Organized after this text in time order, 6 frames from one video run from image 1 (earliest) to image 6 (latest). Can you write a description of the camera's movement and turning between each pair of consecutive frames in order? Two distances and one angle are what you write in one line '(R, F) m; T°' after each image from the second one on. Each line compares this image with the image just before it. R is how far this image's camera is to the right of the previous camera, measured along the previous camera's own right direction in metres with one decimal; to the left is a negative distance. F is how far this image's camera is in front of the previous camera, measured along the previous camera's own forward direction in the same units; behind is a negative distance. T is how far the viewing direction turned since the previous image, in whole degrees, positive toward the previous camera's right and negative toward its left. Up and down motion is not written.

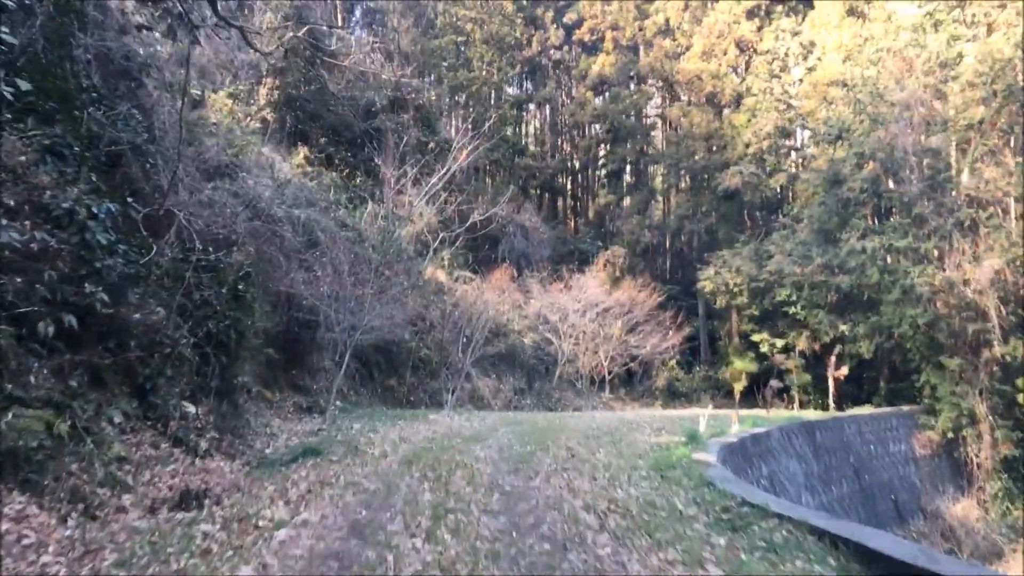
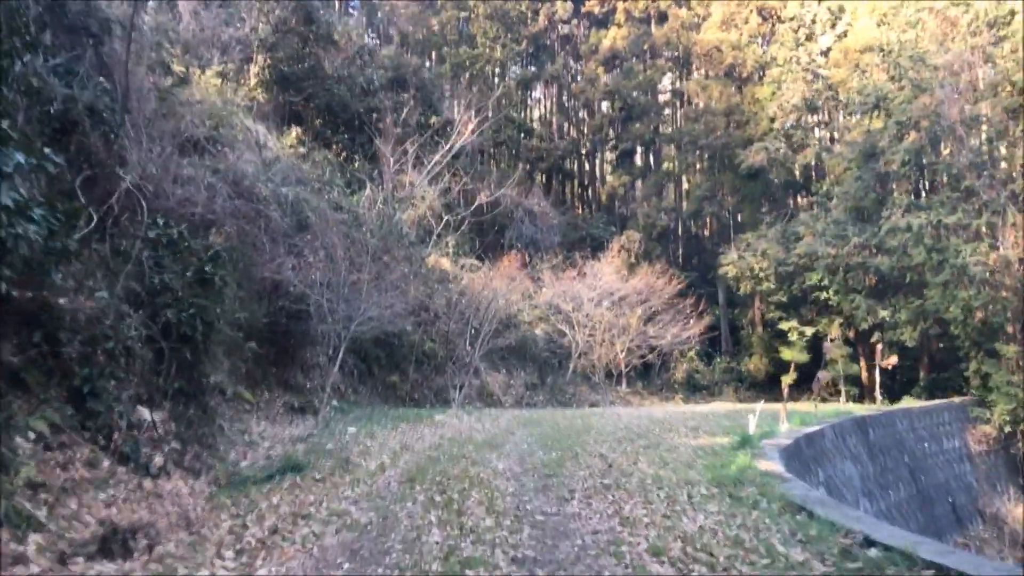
(-0.2, +1.9) m; 0°
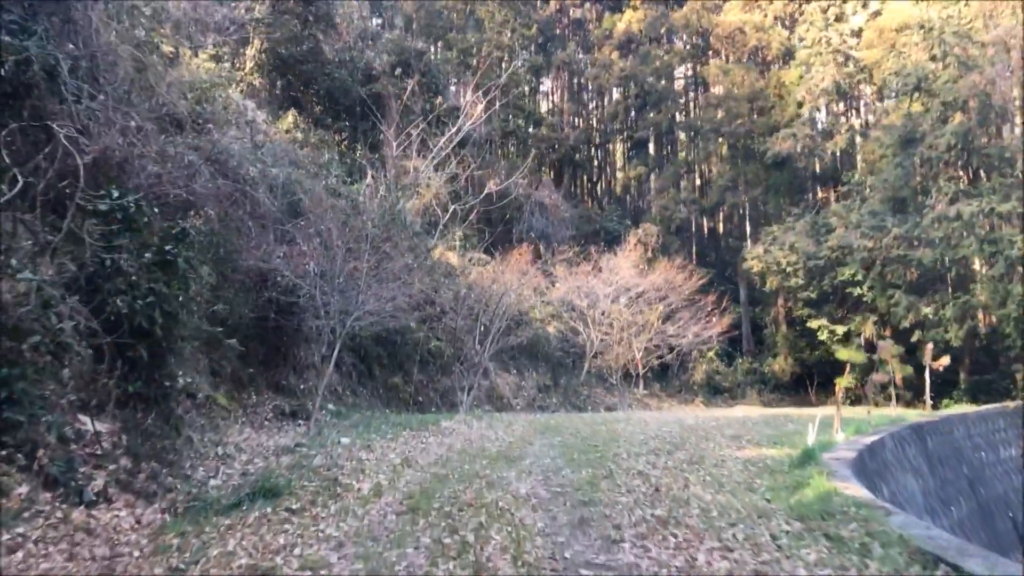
(-0.1, +1.6) m; 0°
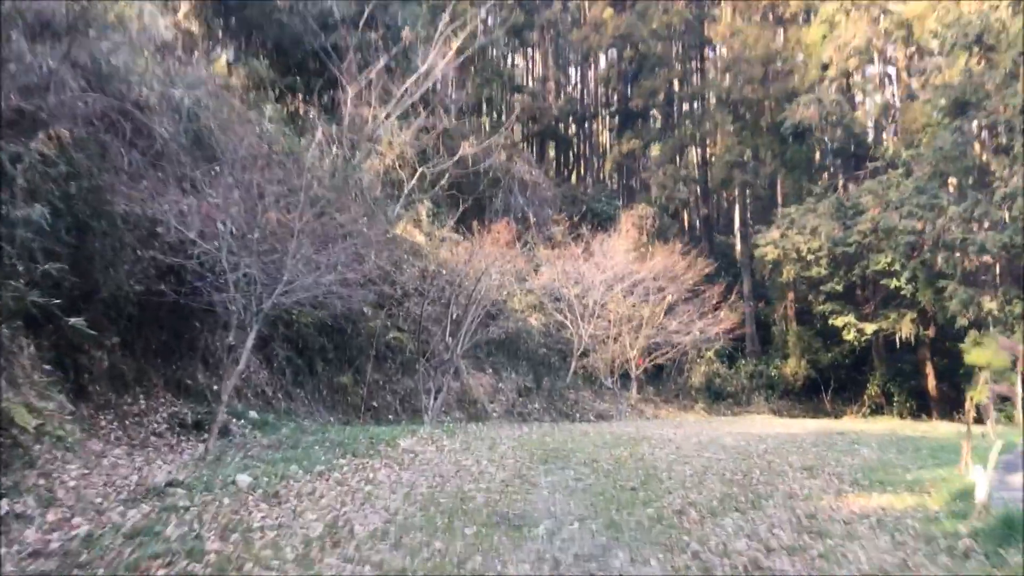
(-0.2, +3.8) m; +2°
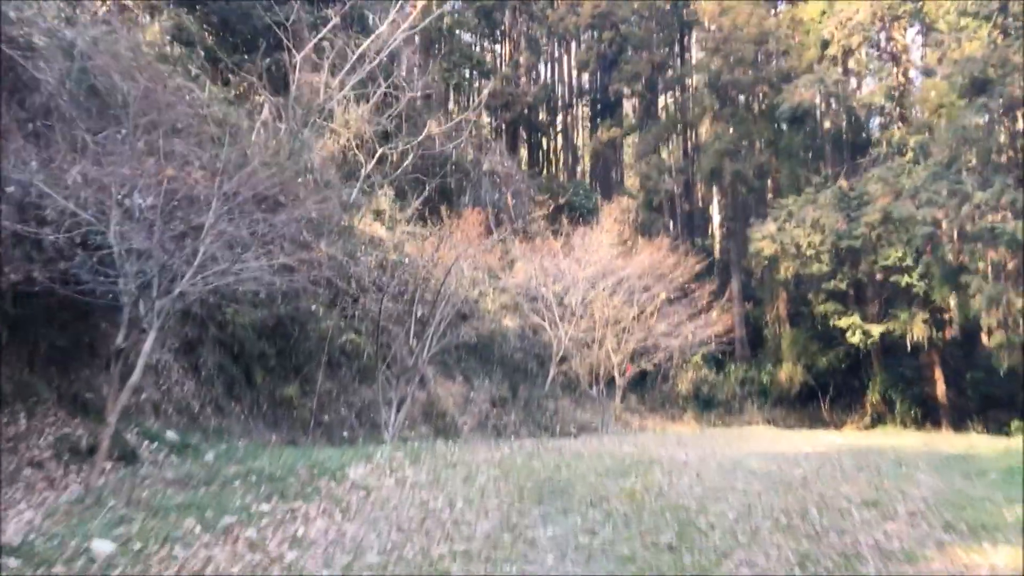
(-0.1, +2.1) m; +2°
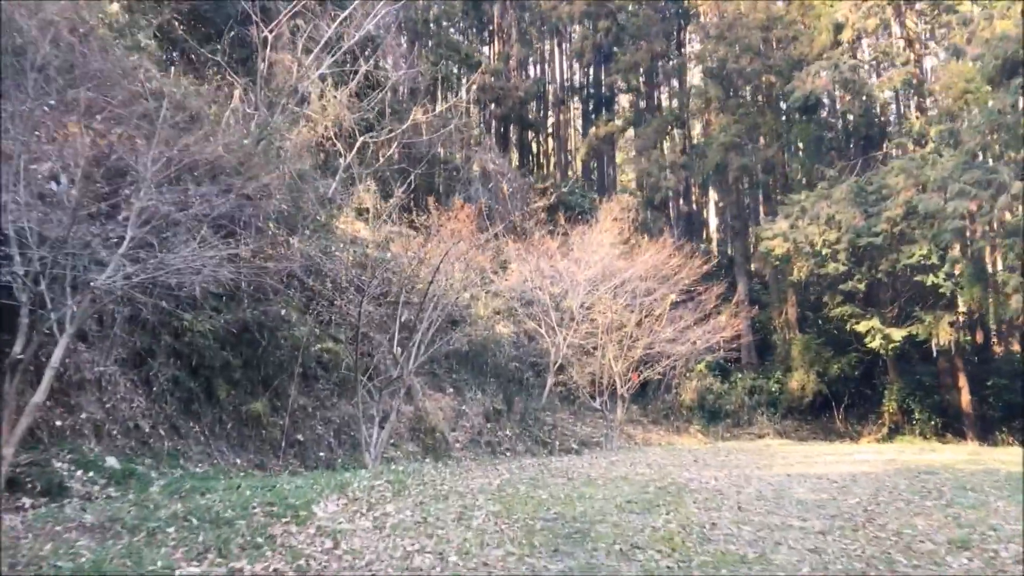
(-0.1, +1.4) m; +1°
